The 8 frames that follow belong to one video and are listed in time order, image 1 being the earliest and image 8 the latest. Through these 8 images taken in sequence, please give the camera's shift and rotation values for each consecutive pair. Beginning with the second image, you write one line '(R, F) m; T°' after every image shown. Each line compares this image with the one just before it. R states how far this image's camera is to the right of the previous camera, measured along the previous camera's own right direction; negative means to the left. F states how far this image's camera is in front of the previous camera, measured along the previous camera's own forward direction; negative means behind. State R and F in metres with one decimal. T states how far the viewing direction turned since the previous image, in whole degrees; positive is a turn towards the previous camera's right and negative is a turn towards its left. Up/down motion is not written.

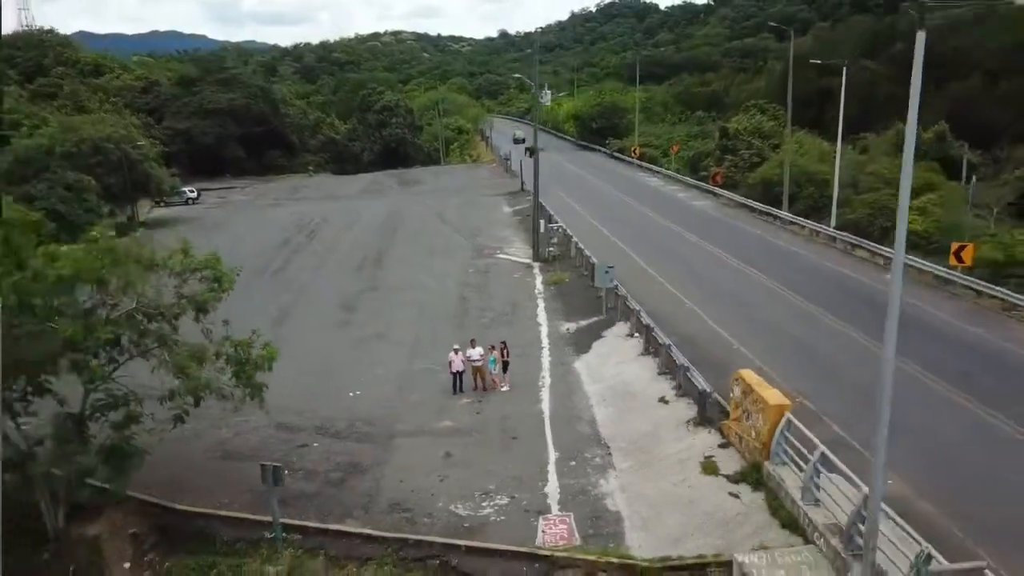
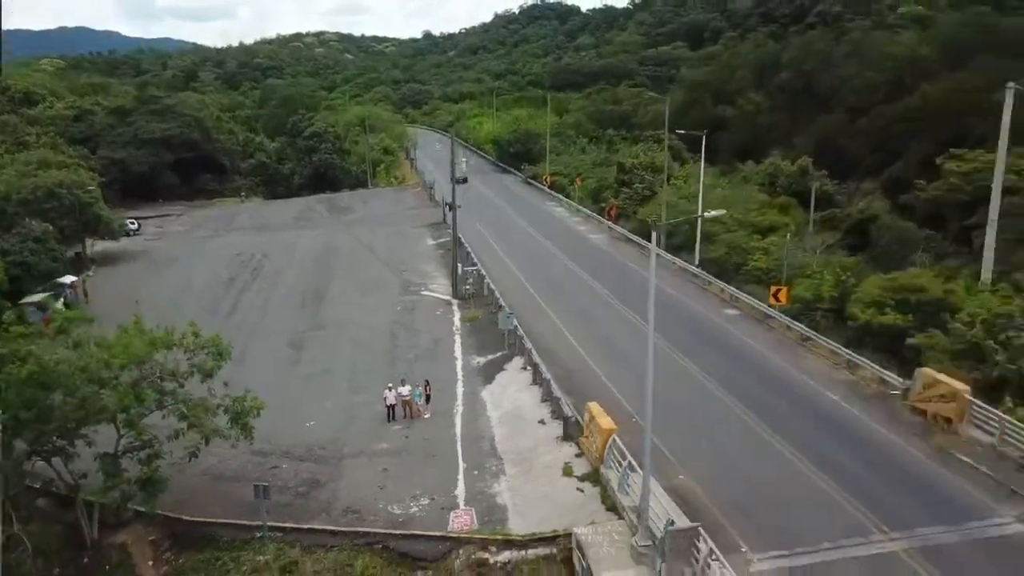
(+0.1, -1.4) m; +5°
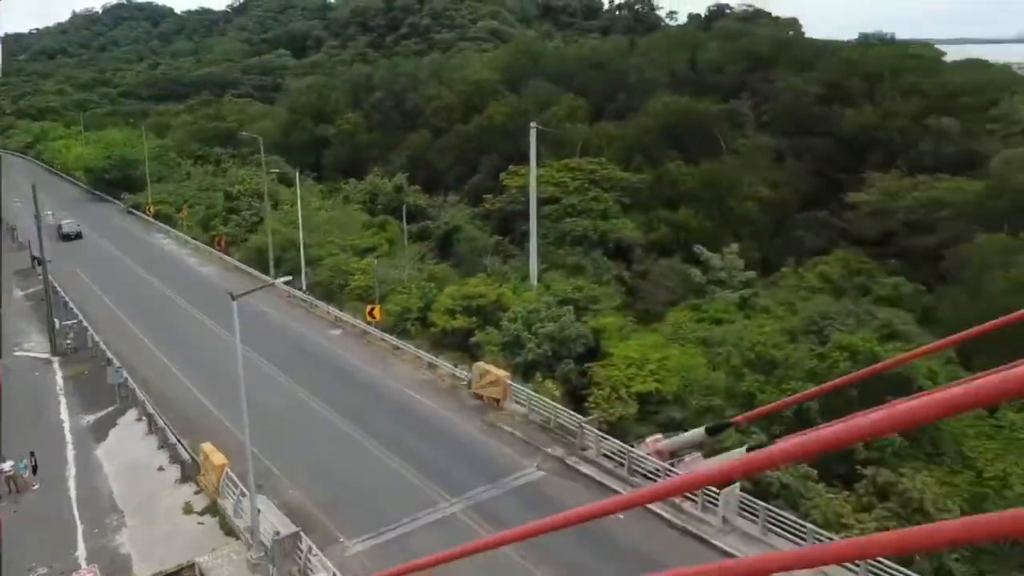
(+0.2, -0.9) m; +25°
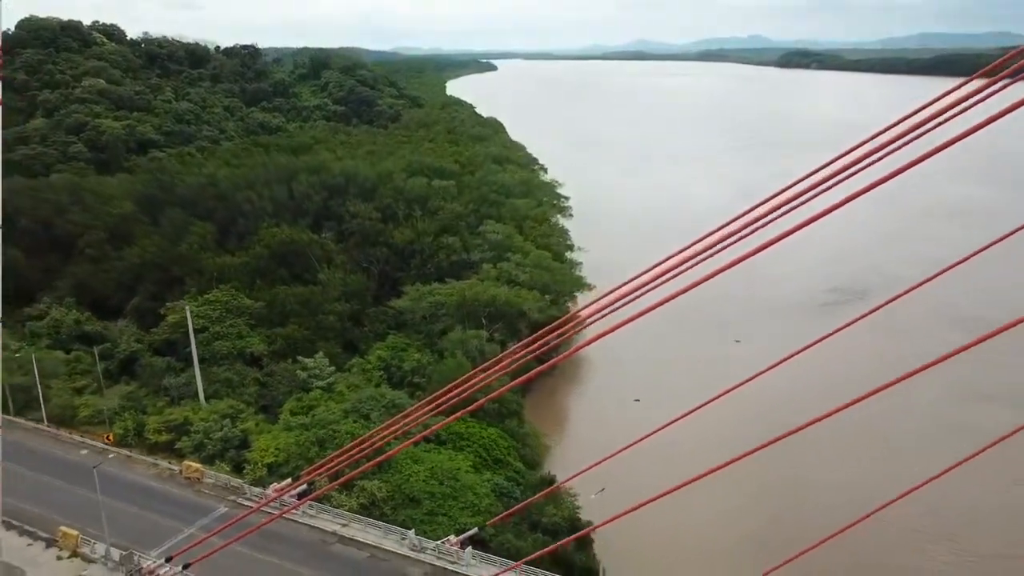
(-0.7, -7.5) m; +25°
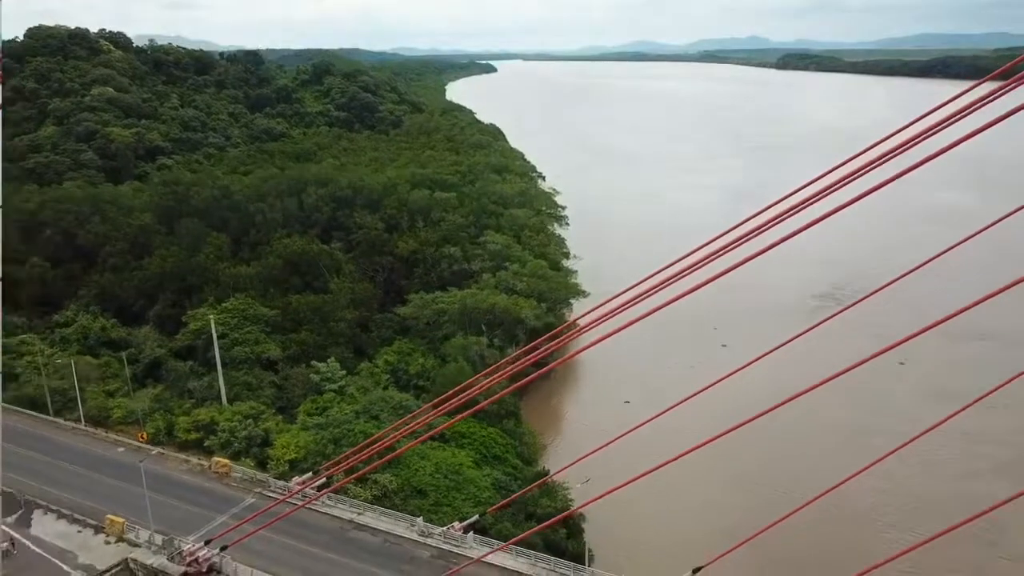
(0.0, -1.4) m; 0°
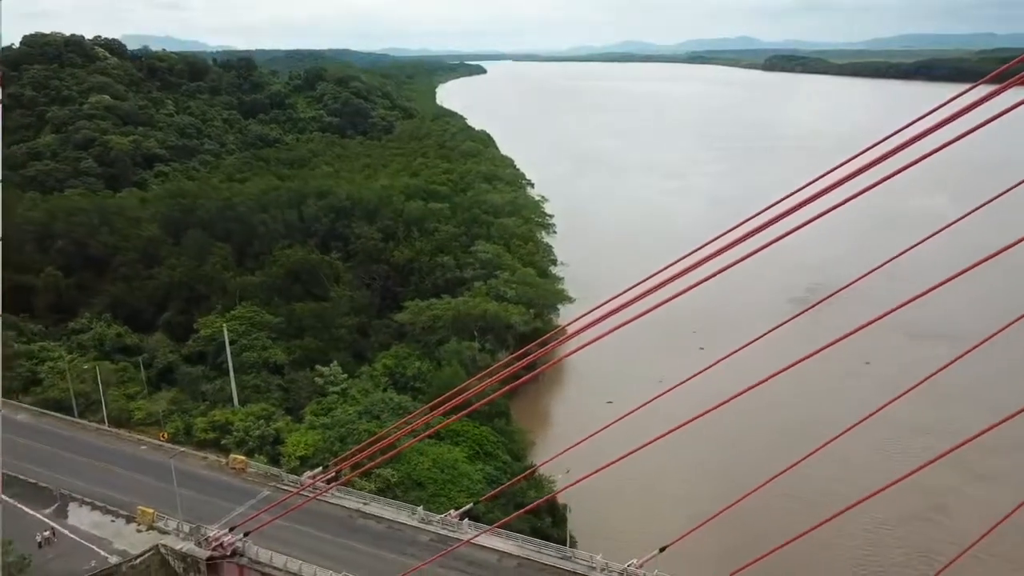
(0.0, -1.5) m; +1°
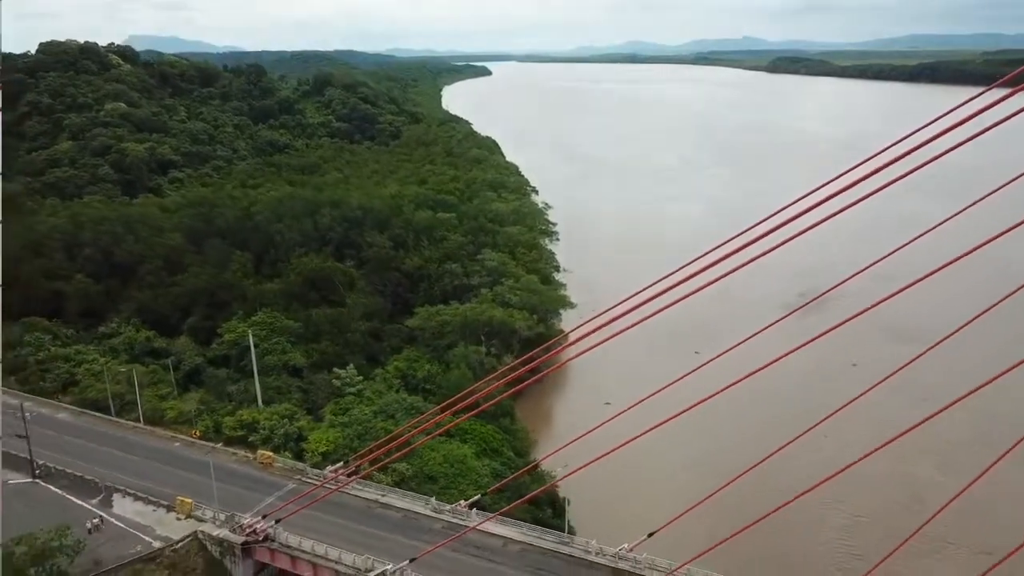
(0.0, -1.4) m; 0°
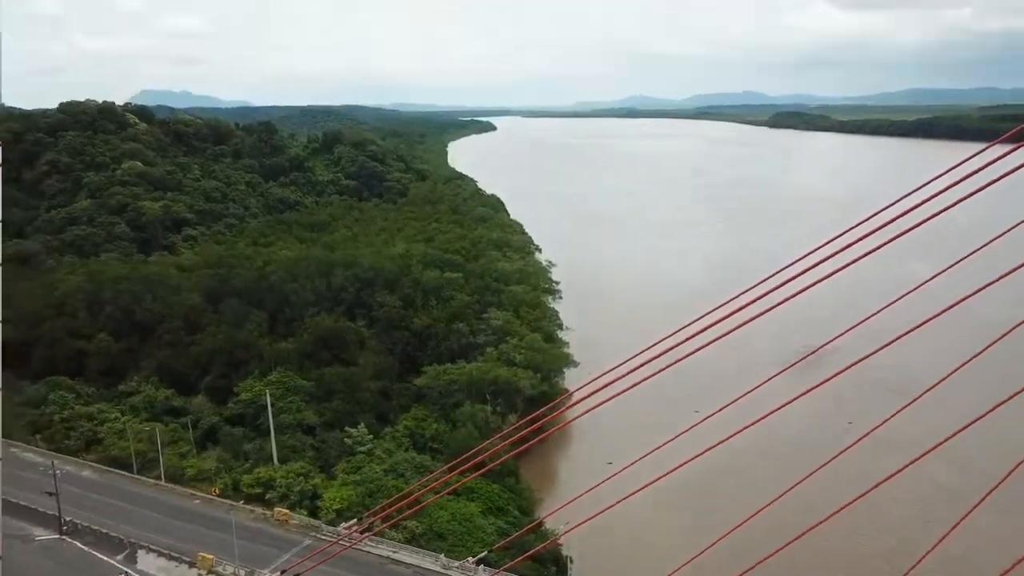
(0.0, -1.1) m; 0°
